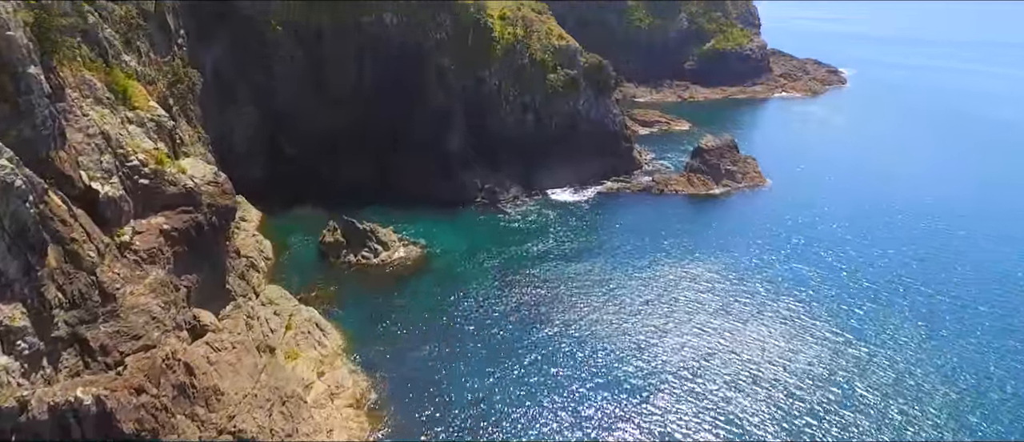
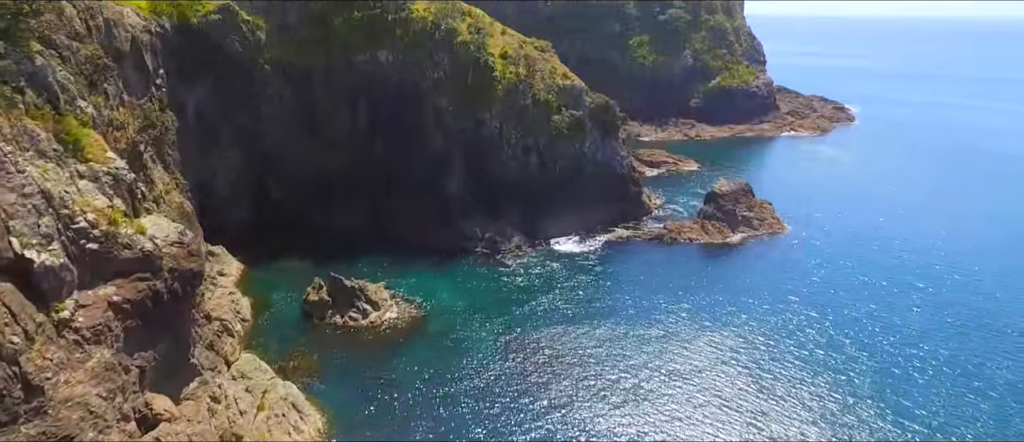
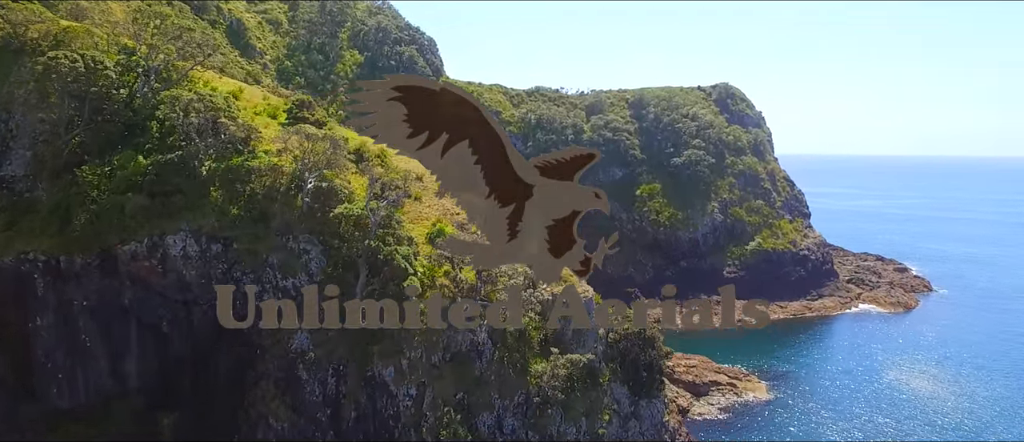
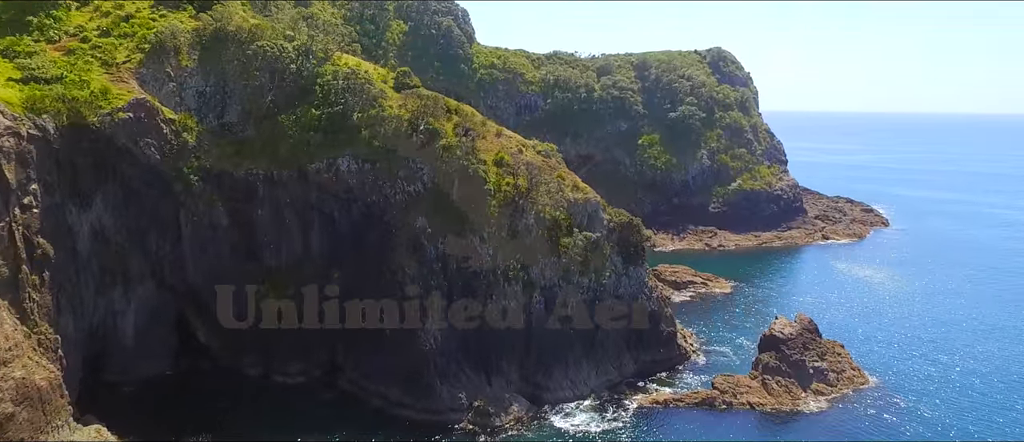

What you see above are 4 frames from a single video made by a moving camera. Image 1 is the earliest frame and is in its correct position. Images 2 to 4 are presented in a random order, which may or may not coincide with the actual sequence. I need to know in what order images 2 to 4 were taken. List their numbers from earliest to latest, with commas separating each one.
2, 4, 3
